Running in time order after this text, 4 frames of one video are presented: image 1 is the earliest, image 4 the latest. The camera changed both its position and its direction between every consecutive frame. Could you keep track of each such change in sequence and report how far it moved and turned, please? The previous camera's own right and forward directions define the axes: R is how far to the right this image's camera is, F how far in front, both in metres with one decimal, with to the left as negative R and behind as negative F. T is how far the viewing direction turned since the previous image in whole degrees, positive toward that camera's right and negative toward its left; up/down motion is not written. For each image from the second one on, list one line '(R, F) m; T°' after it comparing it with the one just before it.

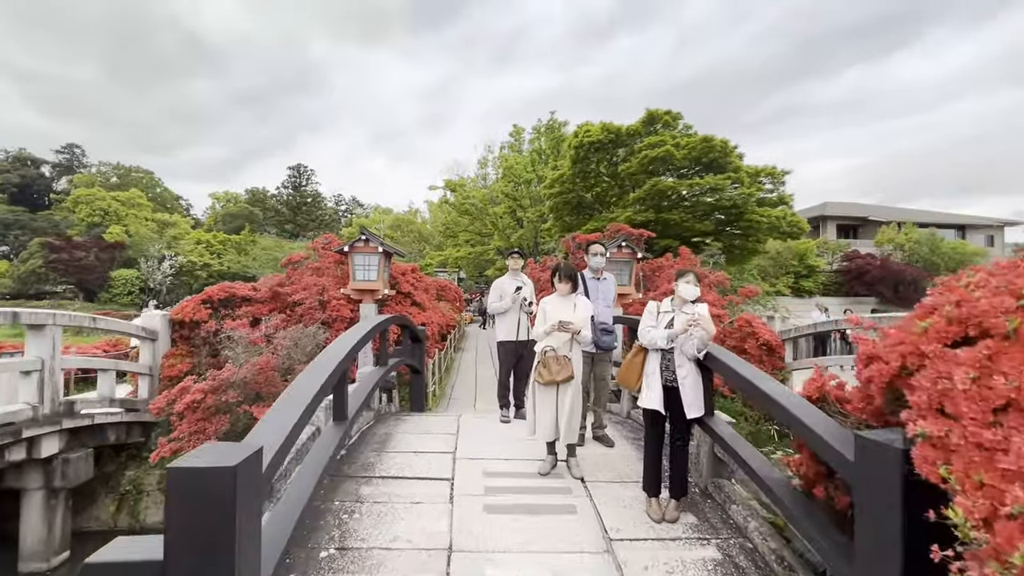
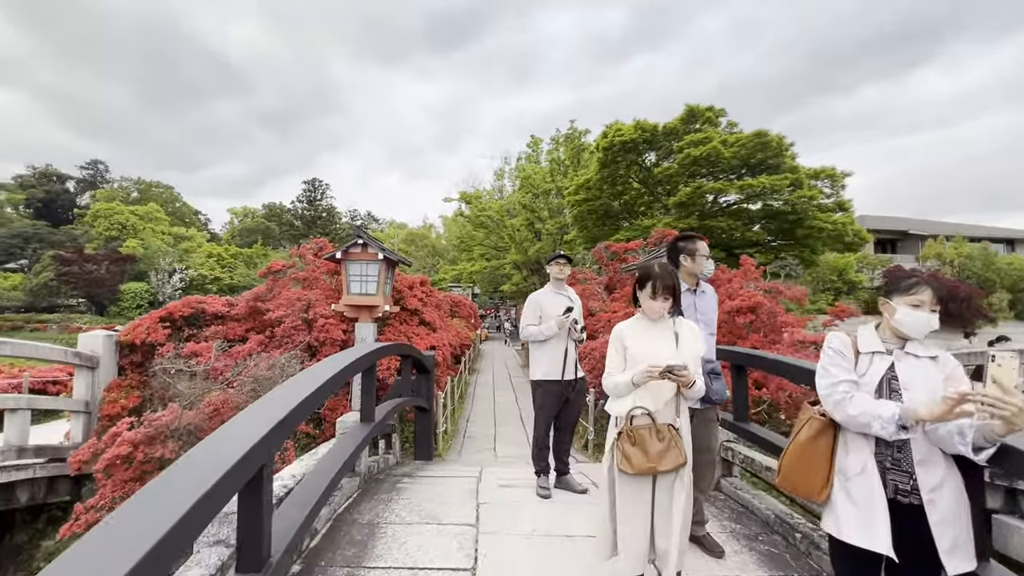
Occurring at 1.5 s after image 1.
(-0.2, +1.6) m; -2°
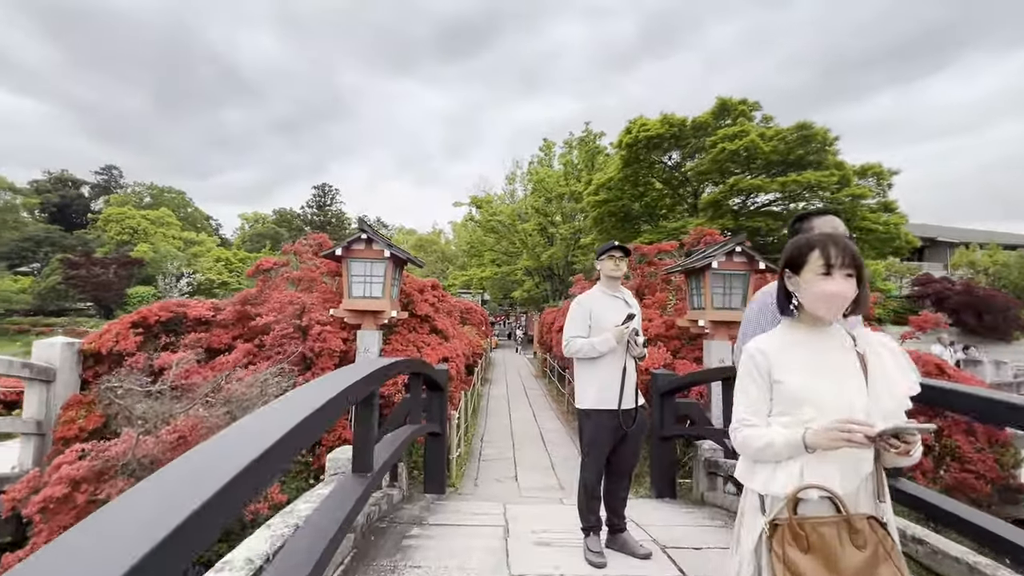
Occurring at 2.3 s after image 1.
(-0.2, +0.9) m; -1°
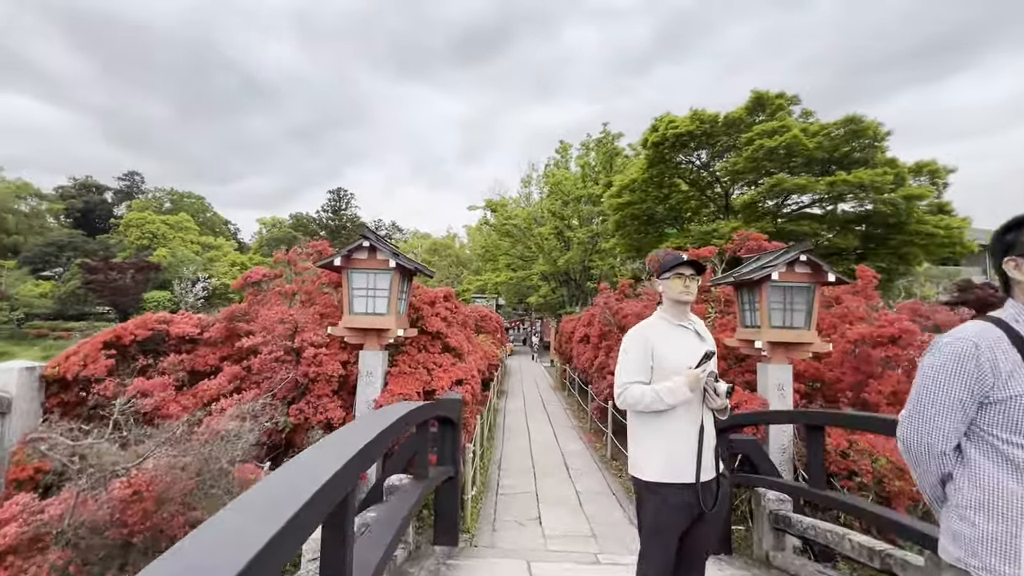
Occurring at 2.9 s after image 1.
(-0.1, +0.8) m; -2°
